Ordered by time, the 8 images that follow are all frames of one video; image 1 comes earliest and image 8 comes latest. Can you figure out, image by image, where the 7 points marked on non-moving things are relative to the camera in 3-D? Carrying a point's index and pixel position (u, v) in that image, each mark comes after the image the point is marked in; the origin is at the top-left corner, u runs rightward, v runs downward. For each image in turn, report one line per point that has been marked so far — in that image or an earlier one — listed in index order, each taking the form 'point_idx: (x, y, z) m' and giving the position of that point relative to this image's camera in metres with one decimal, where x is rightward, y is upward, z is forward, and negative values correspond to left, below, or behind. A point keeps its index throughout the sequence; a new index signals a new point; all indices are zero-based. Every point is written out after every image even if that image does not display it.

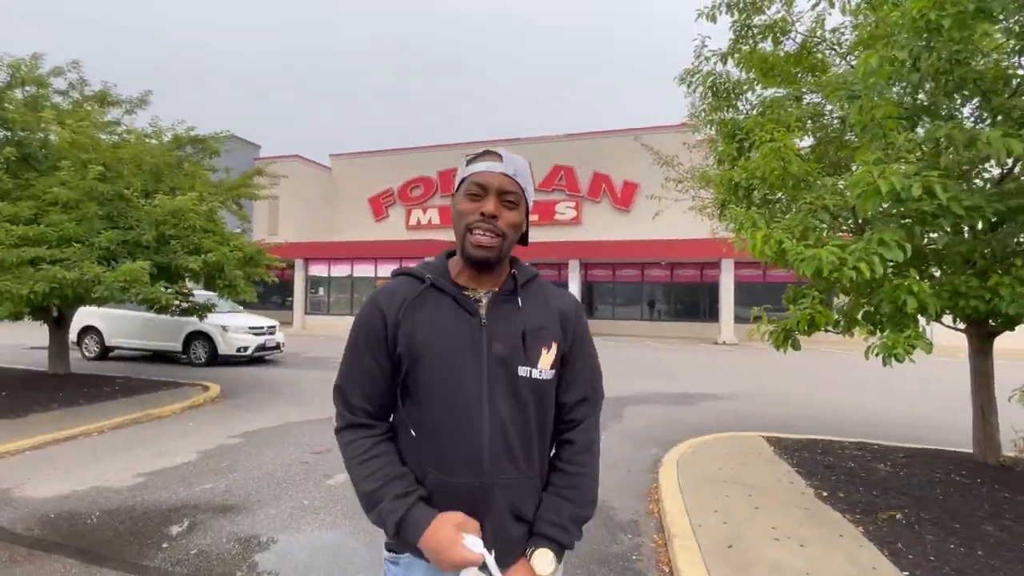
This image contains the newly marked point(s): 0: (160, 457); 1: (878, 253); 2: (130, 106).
0: (-3.8, -1.8, +6.1) m
1: (+2.1, +0.2, +3.2) m
2: (-7.1, +3.3, +10.3) m
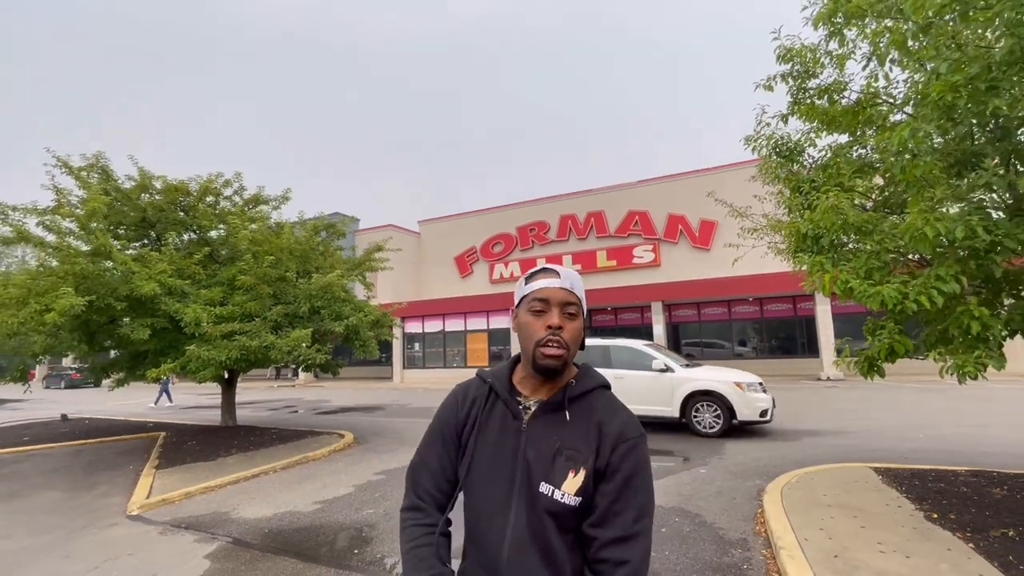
0: (-2.4, -2.6, +7.3) m
1: (+2.9, 0.0, +3.8) m
2: (-5.3, +1.9, +12.4) m
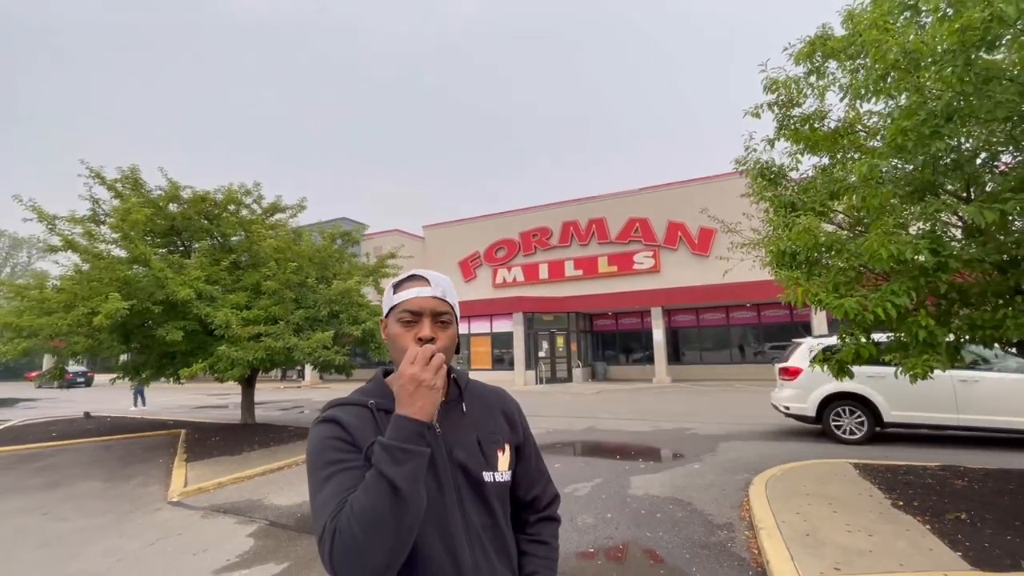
0: (-2.3, -2.7, +7.9) m
1: (+3.0, -0.1, +4.4) m
2: (-5.1, +1.8, +13.0) m
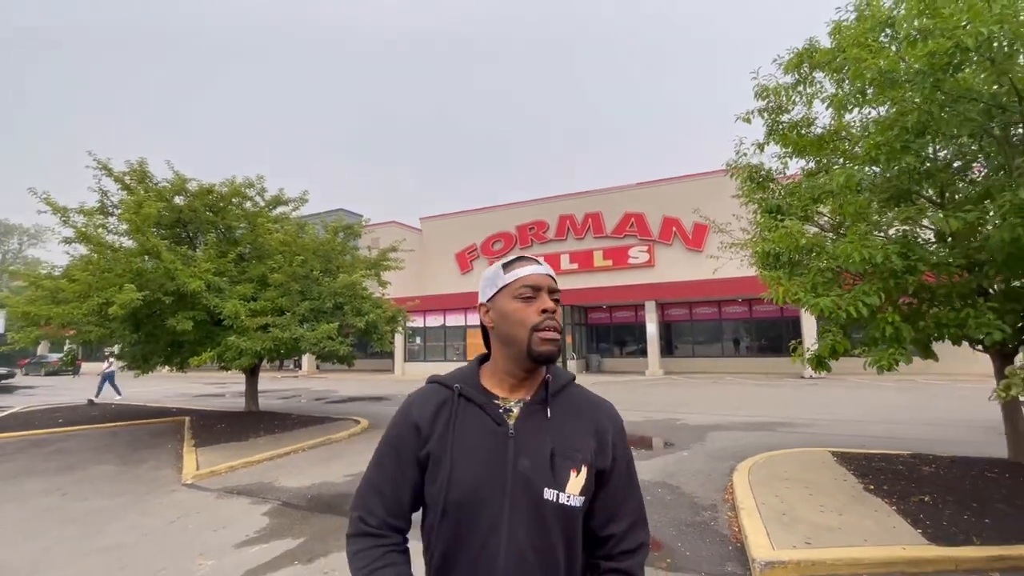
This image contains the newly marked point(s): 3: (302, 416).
0: (-2.4, -2.6, +8.3) m
1: (+3.0, -0.1, +4.8) m
2: (-5.2, +1.9, +13.3) m
3: (-4.7, -2.9, +12.5) m
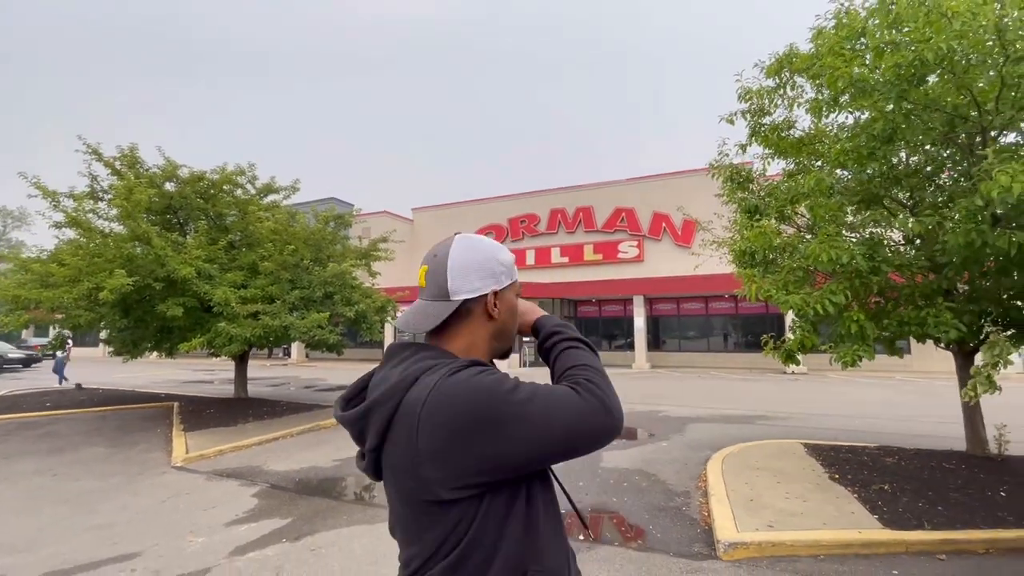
0: (-2.6, -2.5, +8.5) m
1: (+2.9, -0.1, +5.0) m
2: (-5.4, +2.2, +13.4) m
3: (-5.0, -2.6, +12.6) m
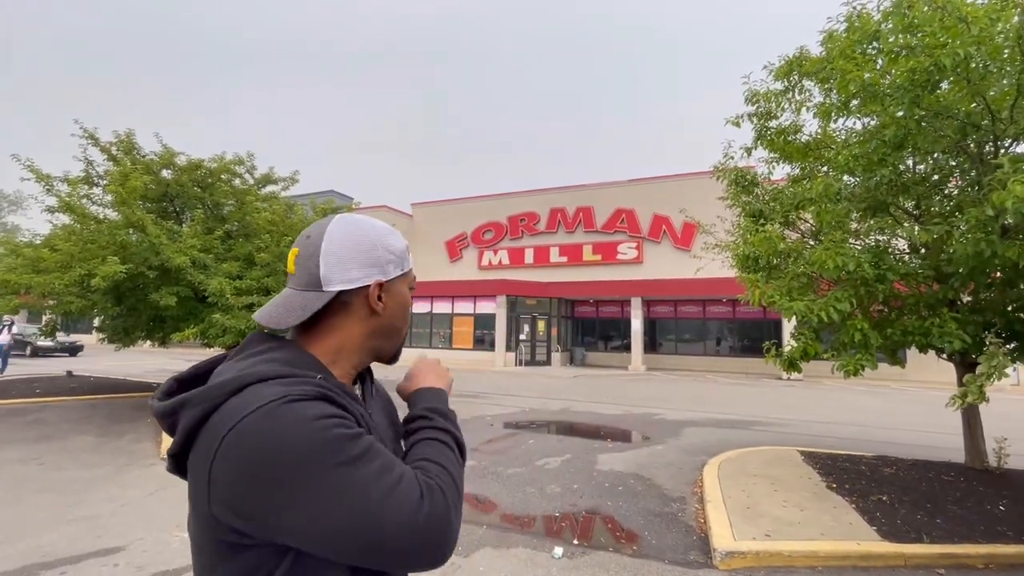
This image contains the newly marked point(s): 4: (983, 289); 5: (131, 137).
0: (-2.7, -2.4, +8.4) m
1: (+2.8, -0.2, +5.0) m
2: (-5.4, +2.4, +13.2) m
3: (-5.1, -2.4, +12.5) m
4: (+4.3, 0.0, +5.1) m
5: (-7.6, +3.0, +11.1) m
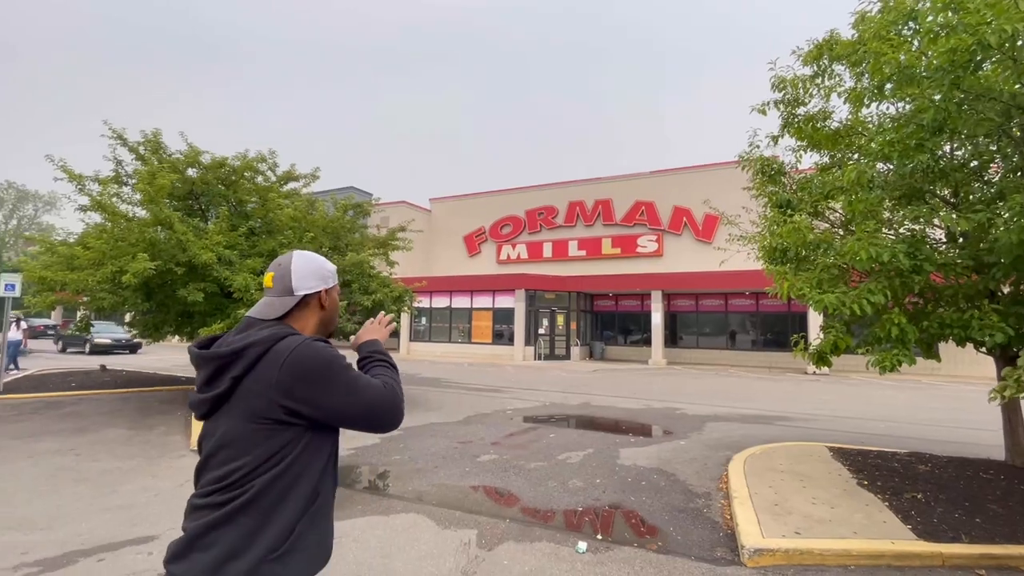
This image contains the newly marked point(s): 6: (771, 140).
0: (-2.4, -2.3, +8.5) m
1: (+3.1, -0.1, +4.8) m
2: (-4.9, +2.5, +13.4) m
3: (-4.6, -2.3, +12.7) m
4: (+4.5, +0.1, +4.9) m
5: (-7.2, +3.1, +11.3) m
6: (+3.6, +2.0, +7.7) m
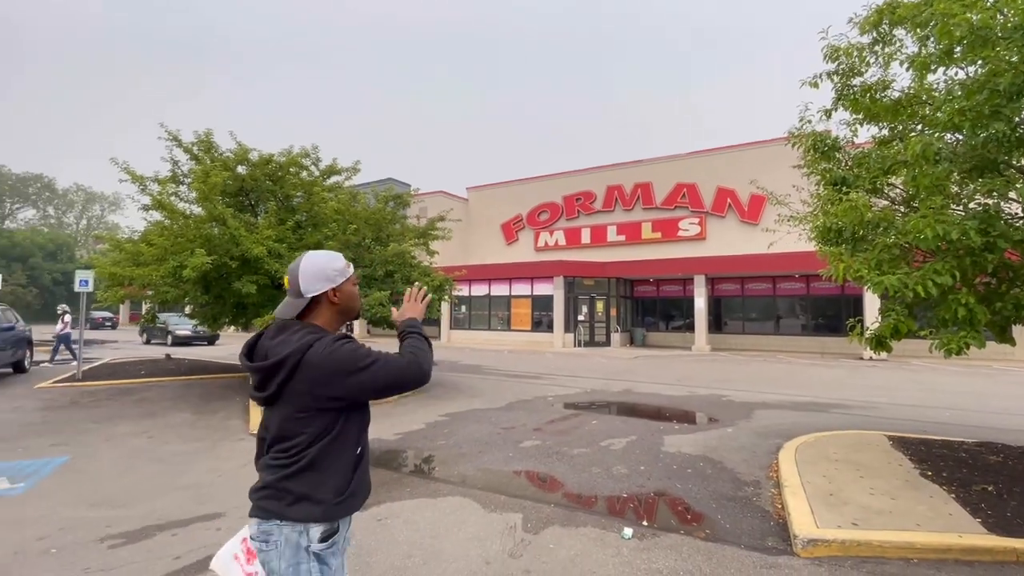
0: (-1.7, -2.1, +8.6) m
1: (+3.4, +0.1, +4.5) m
2: (-4.0, +2.8, +13.5) m
3: (-3.7, -2.1, +13.0) m
4: (+4.9, +0.2, +4.5) m
5: (-6.4, +3.3, +11.7) m
6: (+4.1, +2.3, +7.3) m
